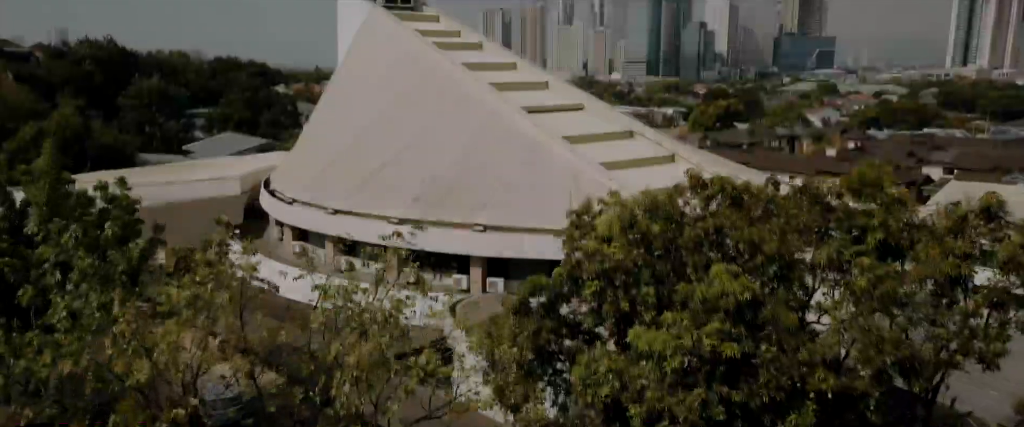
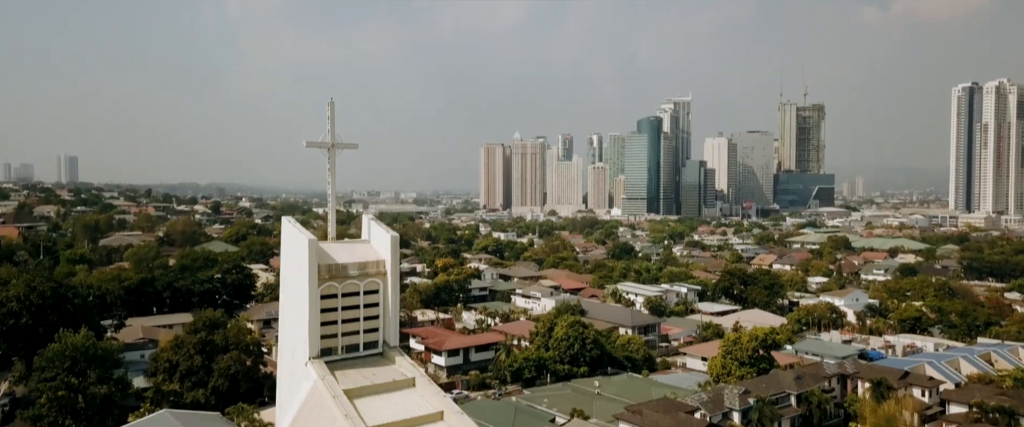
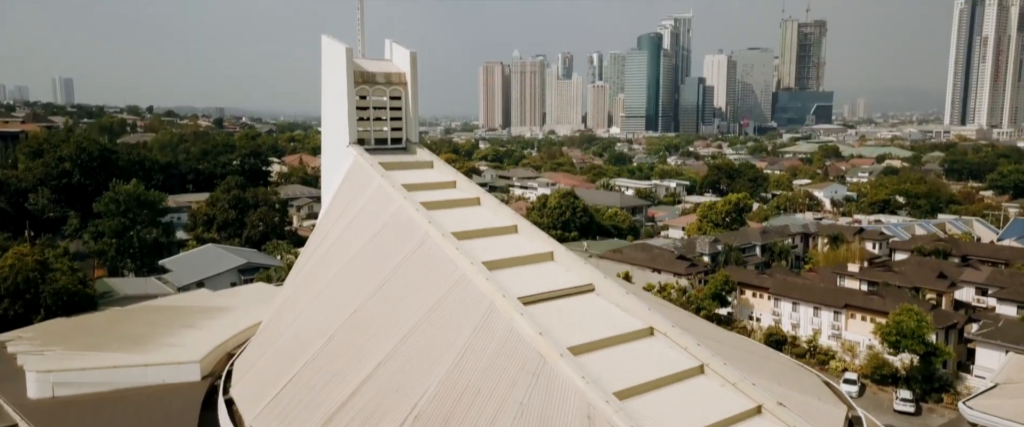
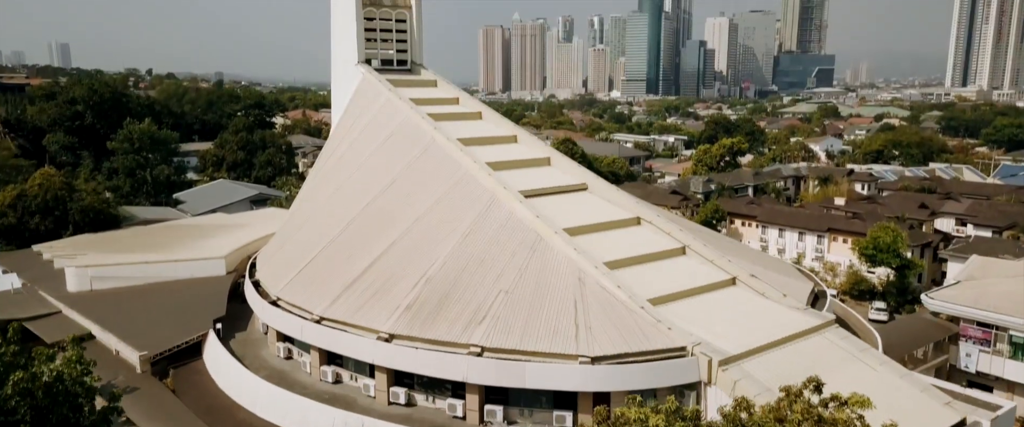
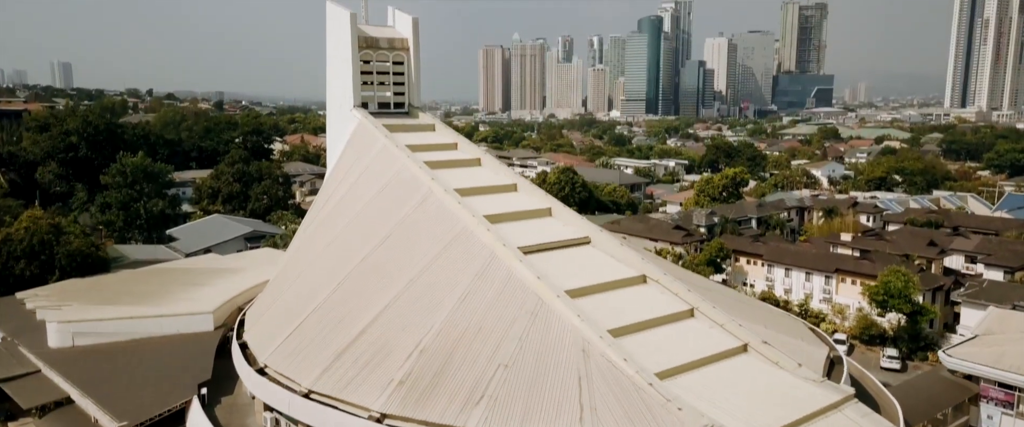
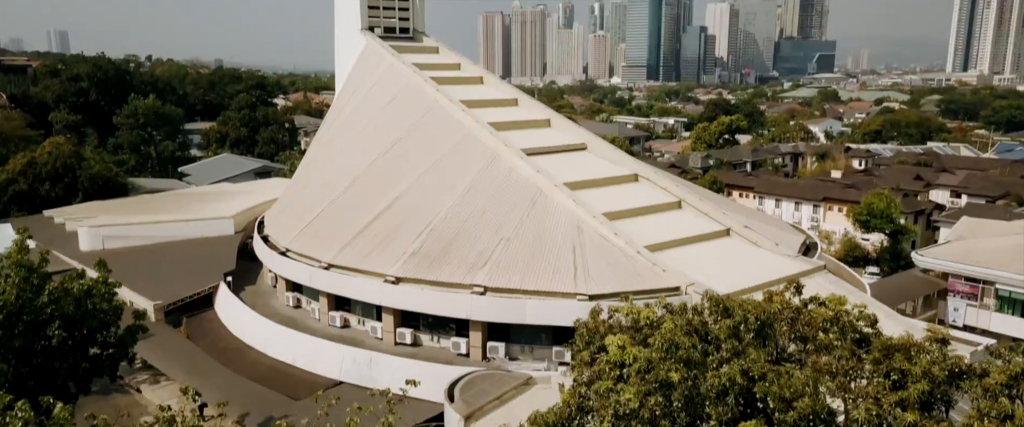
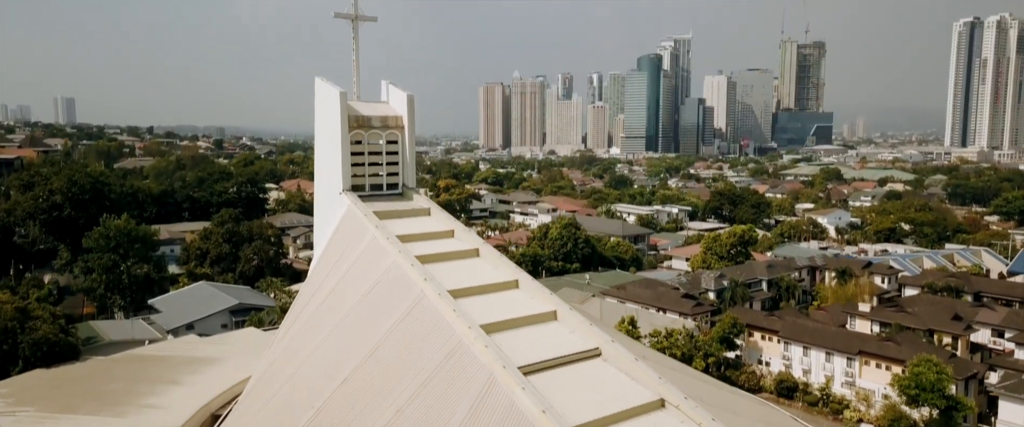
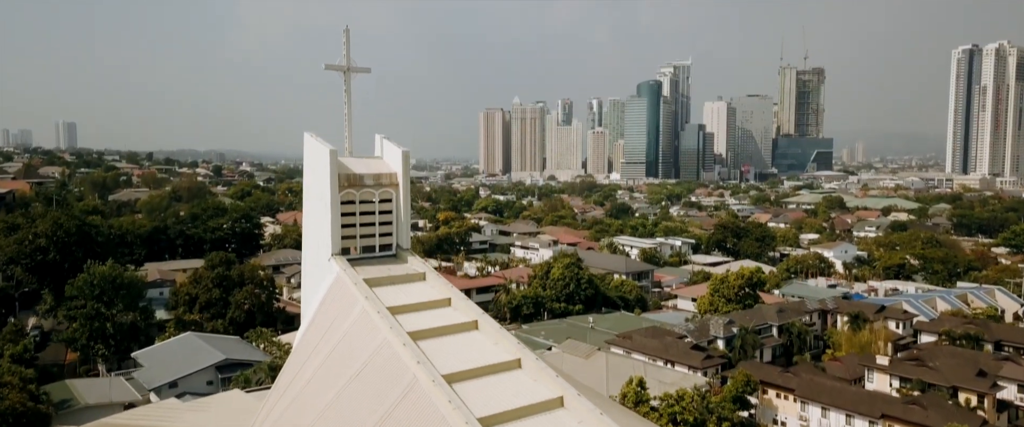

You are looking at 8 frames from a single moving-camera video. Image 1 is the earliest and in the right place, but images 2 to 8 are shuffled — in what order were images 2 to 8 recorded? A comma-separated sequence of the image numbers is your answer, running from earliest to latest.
6, 4, 5, 3, 7, 8, 2
